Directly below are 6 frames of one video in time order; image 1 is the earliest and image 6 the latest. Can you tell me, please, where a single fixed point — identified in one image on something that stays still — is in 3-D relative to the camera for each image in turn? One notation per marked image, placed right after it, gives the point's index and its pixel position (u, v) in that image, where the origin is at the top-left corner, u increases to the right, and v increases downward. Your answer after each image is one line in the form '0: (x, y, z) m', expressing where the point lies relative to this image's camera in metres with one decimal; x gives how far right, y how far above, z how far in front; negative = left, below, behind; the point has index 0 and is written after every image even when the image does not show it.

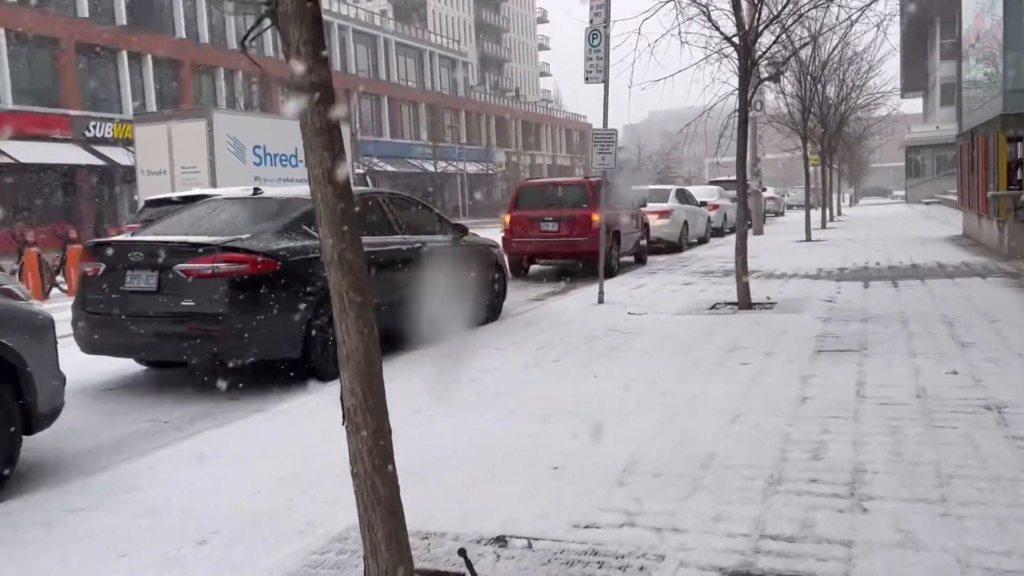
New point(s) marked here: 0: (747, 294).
0: (+2.7, -0.1, +9.7) m
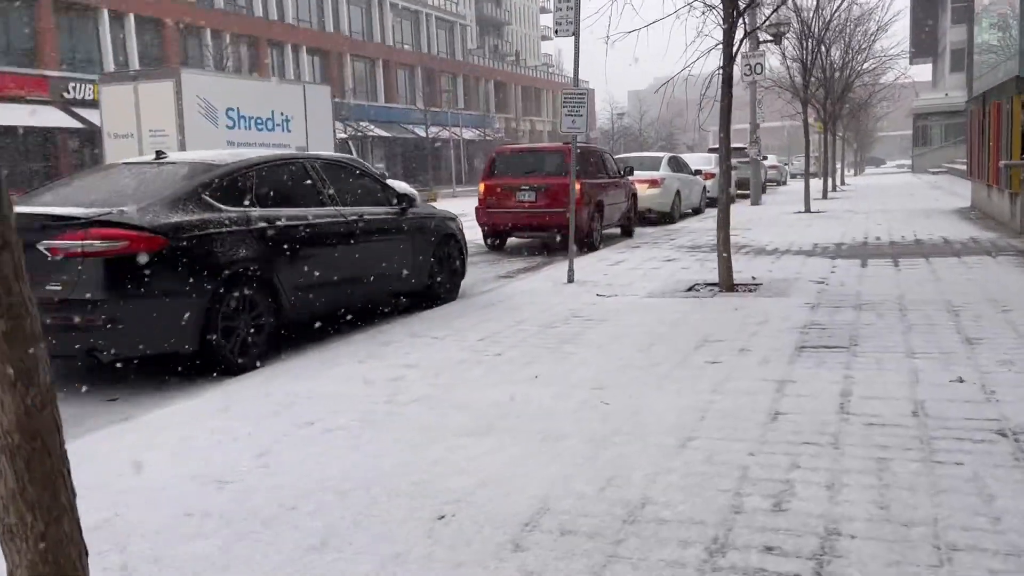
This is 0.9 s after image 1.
0: (+2.3, +0.1, +8.7) m
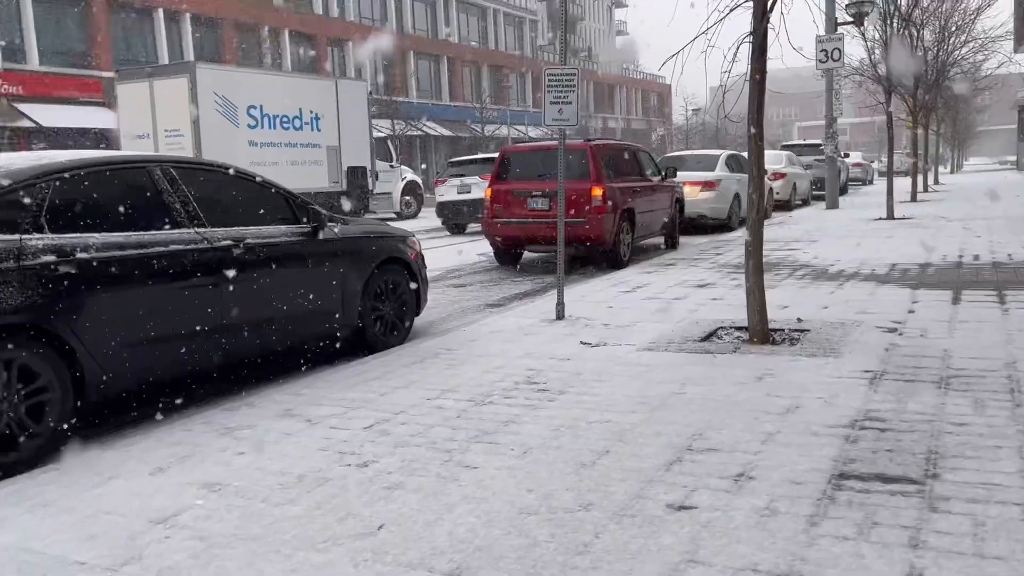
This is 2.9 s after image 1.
0: (+1.9, -0.3, +6.3) m
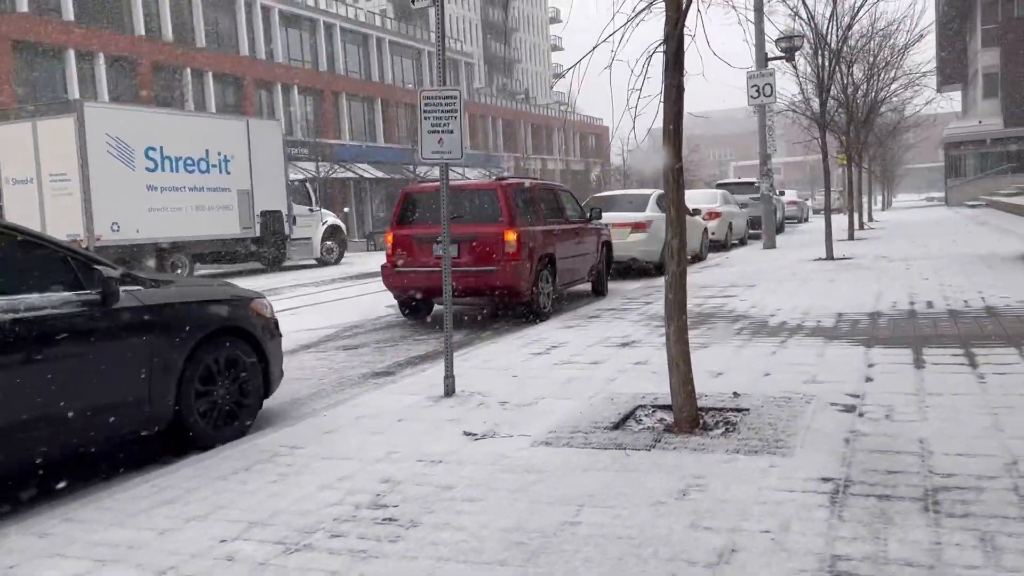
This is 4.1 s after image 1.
0: (+1.1, -0.7, +5.0) m
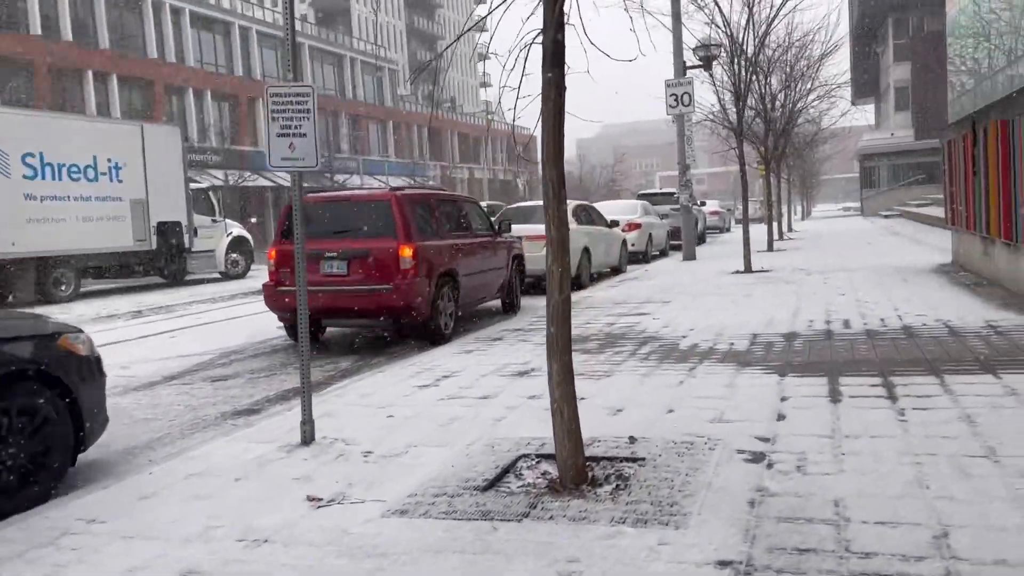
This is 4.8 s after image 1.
0: (+0.3, -0.9, +4.2) m
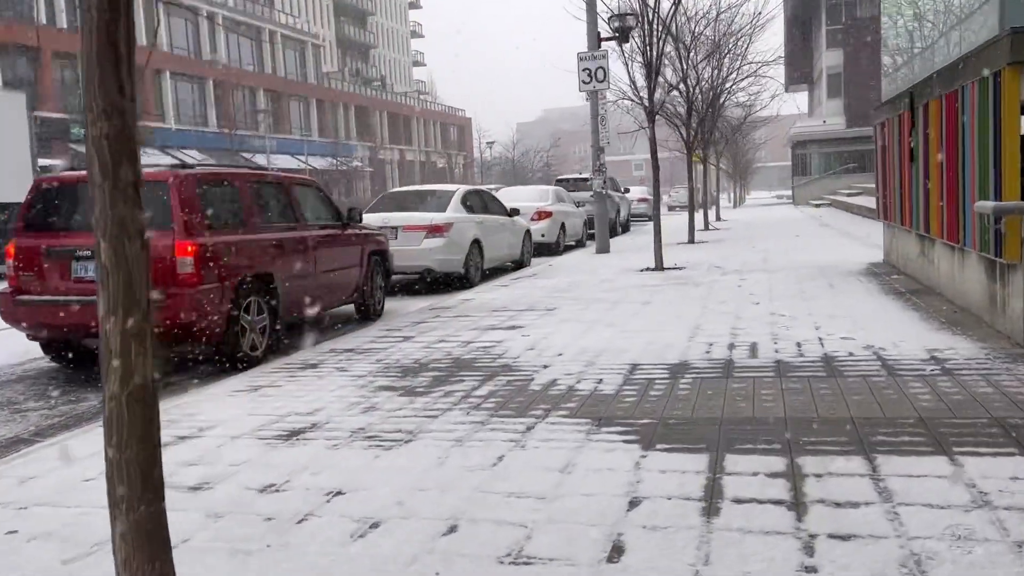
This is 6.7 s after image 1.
0: (-0.9, -1.1, +2.1) m
